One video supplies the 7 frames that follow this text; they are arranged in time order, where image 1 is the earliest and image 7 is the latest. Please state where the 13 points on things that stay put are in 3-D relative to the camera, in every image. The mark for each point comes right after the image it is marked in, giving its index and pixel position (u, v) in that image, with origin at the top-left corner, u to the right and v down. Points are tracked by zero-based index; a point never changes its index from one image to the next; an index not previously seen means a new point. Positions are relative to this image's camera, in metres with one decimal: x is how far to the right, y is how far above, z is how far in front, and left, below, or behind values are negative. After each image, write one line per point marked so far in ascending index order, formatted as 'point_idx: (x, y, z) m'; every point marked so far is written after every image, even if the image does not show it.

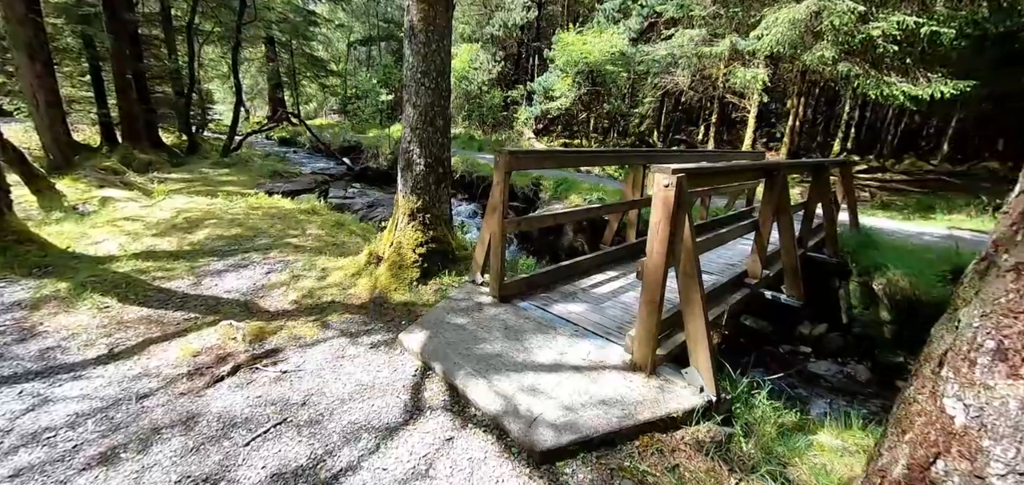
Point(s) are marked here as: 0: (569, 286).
0: (+0.4, -0.3, +3.4) m
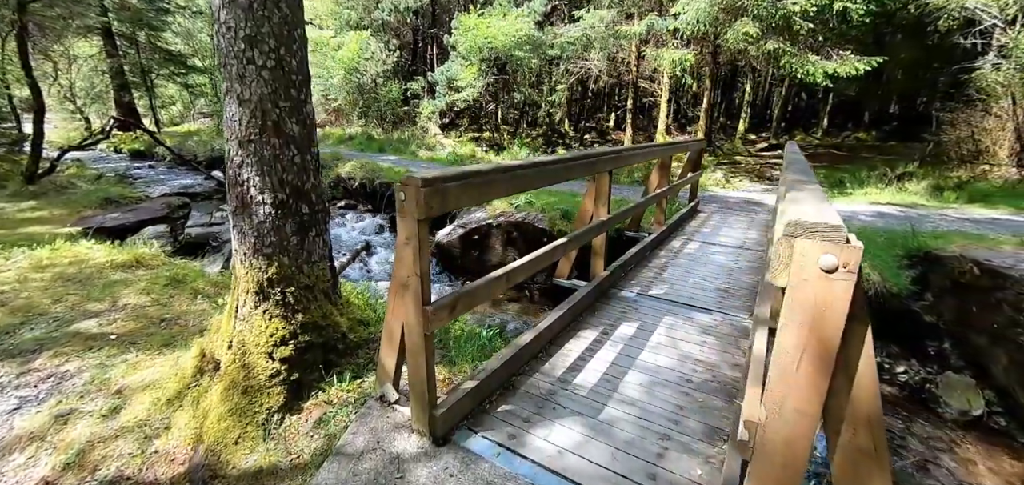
0: (+0.1, -0.6, +2.1) m
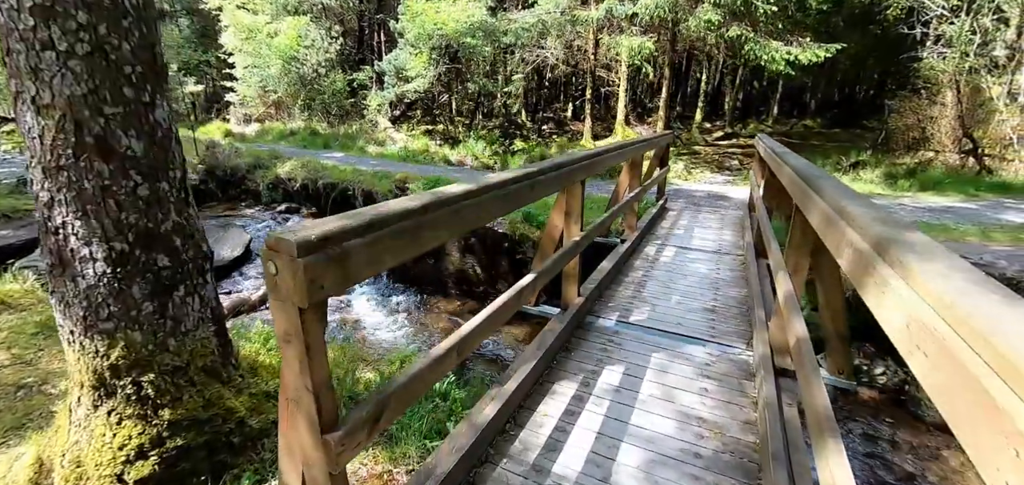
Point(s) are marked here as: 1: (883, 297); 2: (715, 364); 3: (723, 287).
0: (0.0, -0.8, +1.6) m
1: (+0.6, -0.1, +0.8) m
2: (+1.0, -0.6, +2.4) m
3: (+1.5, -0.3, +3.4) m
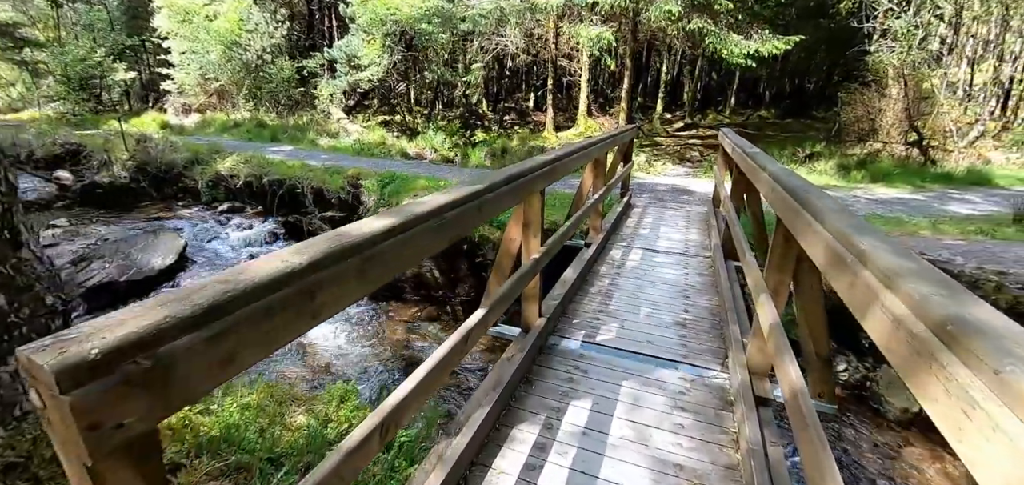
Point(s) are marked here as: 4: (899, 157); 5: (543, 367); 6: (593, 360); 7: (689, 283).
0: (-0.2, -0.9, +1.3) m
1: (+0.5, -0.2, +0.6) m
2: (+0.8, -0.7, +2.2) m
3: (+1.2, -0.3, +3.2) m
4: (+7.6, +1.7, +9.4) m
5: (+0.1, -0.6, +2.3) m
6: (+0.4, -0.6, +2.4) m
7: (+1.3, -0.3, +3.4) m
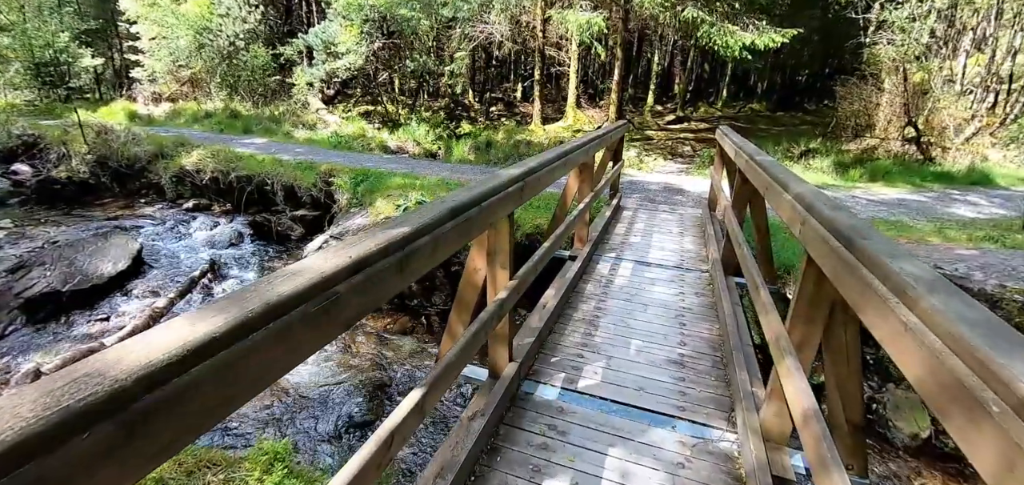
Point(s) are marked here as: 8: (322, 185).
0: (-0.3, -1.0, +0.9) m
1: (+0.4, -0.4, +0.2) m
2: (+0.7, -0.8, +1.8) m
3: (+1.0, -0.5, +2.8) m
4: (+7.3, +1.7, +9.1) m
5: (0.0, -0.7, +1.9) m
6: (+0.3, -0.7, +2.0) m
7: (+1.1, -0.4, +3.0) m
8: (-3.1, +0.9, +7.8) m
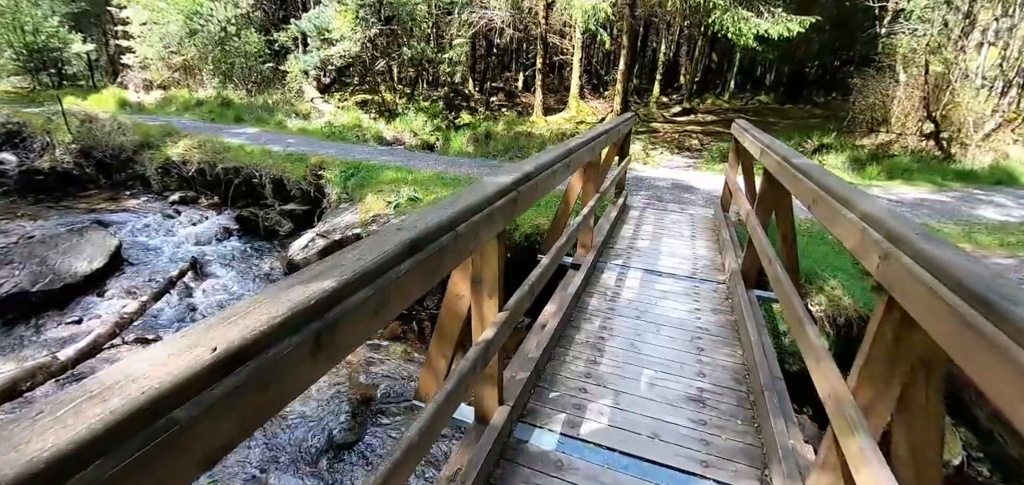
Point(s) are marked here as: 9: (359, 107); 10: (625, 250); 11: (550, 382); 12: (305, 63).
0: (-0.3, -1.1, +0.6) m
1: (+0.4, -0.5, -0.2) m
2: (+0.6, -0.9, +1.4) m
3: (+1.0, -0.5, +2.5) m
4: (+7.3, +1.7, +8.7) m
5: (0.0, -0.8, +1.6) m
6: (+0.2, -0.8, +1.7) m
7: (+1.1, -0.5, +2.7) m
8: (-3.1, +1.0, +7.4) m
9: (-4.0, +3.6, +12.5) m
10: (+0.9, -0.1, +3.7) m
11: (+0.2, -0.6, +2.1) m
12: (-5.1, +4.4, +11.8) m
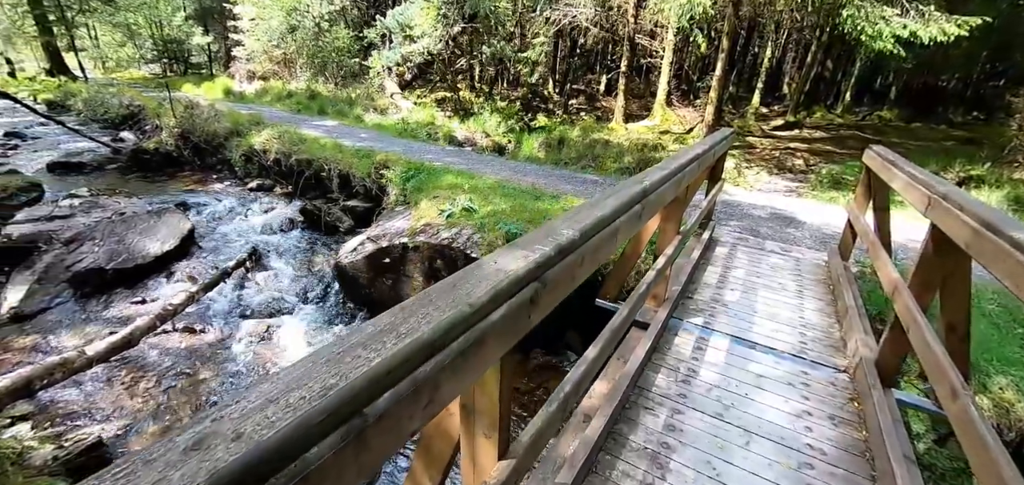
0: (-0.5, -1.3, +0.1) m
1: (+0.1, -0.7, -0.8) m
2: (+0.5, -1.2, +0.7) m
3: (+1.1, -0.9, +1.7) m
4: (+8.5, +0.8, +6.9) m
5: (-0.1, -1.0, +1.0) m
6: (+0.2, -1.0, +1.0) m
7: (+1.2, -0.8, +1.9) m
8: (-2.1, +1.0, +7.2) m
9: (-2.0, +3.6, +12.4) m
10: (+1.2, -0.4, +3.0) m
11: (+0.2, -0.9, +1.5) m
12: (-3.1, +4.6, +11.8) m
